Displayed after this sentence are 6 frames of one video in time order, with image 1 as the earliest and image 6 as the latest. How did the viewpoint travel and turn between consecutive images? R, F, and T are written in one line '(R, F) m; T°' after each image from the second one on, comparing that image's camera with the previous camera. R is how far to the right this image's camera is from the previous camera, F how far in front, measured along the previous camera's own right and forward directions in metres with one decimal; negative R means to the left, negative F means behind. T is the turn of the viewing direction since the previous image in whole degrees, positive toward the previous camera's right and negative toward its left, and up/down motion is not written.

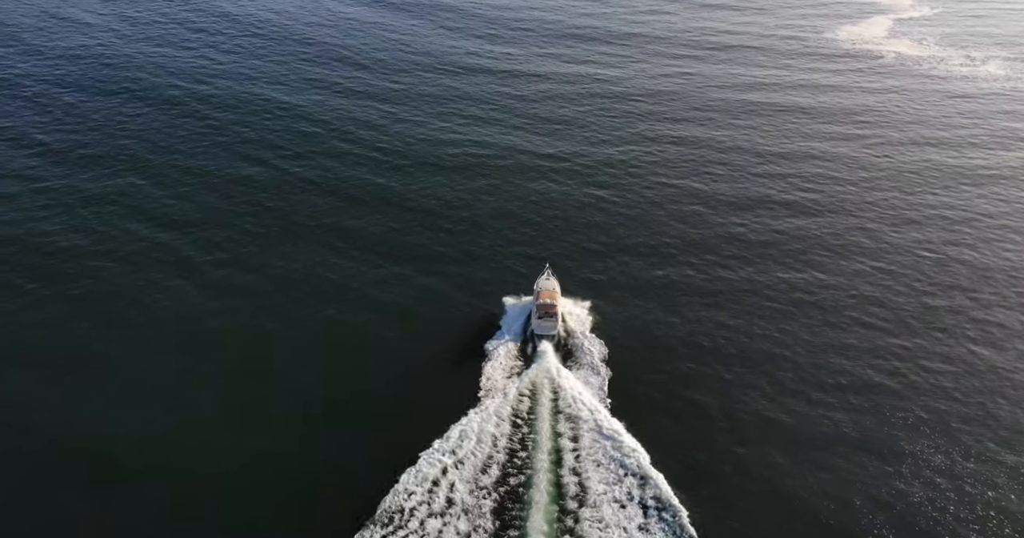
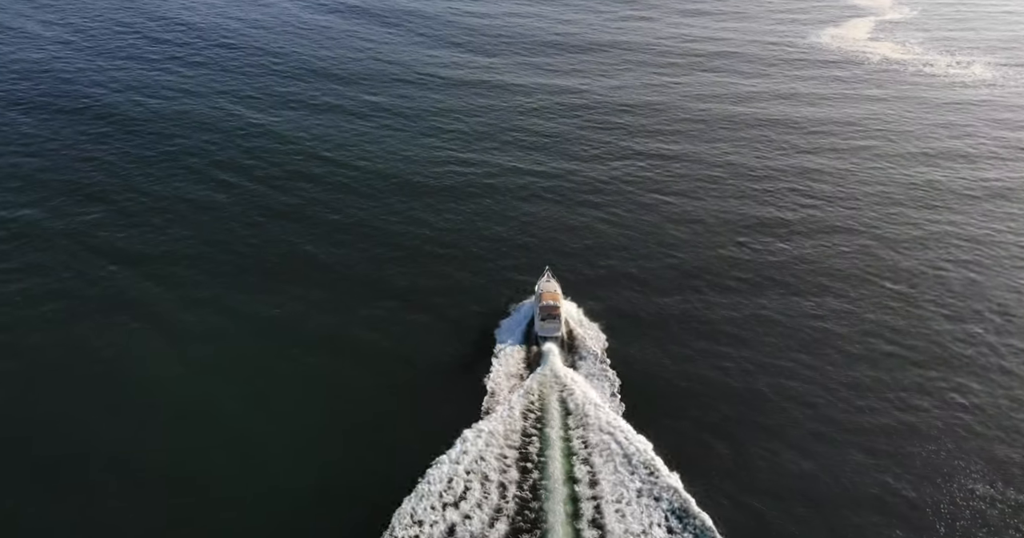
(-2.1, +4.2) m; +2°
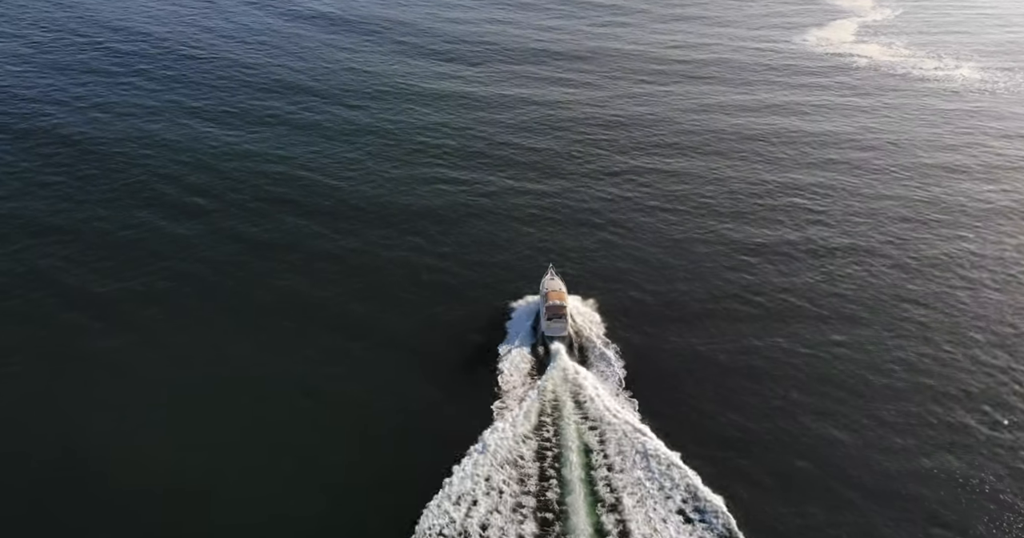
(-2.6, +3.8) m; +2°
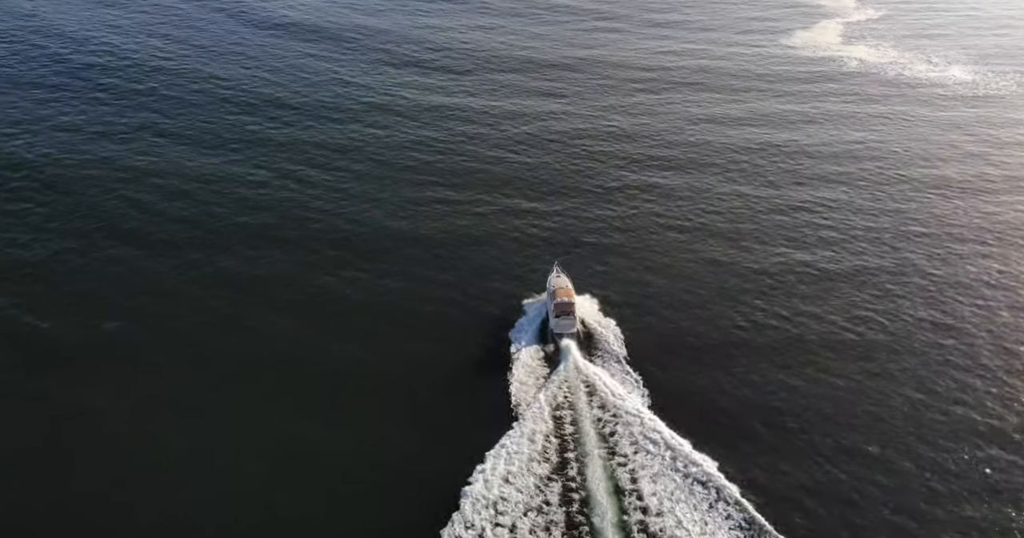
(-3.0, +3.6) m; +2°
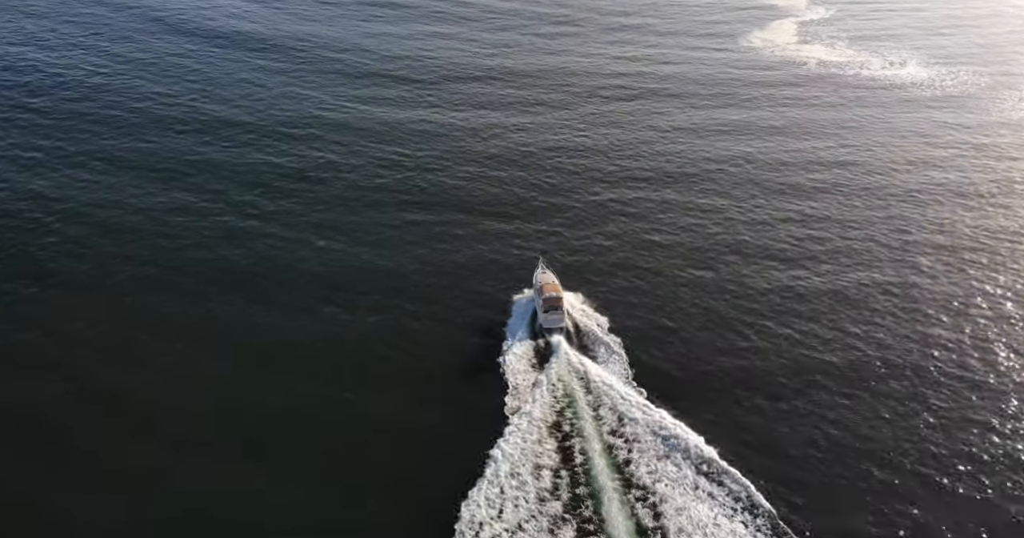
(-4.0, +3.4) m; +4°
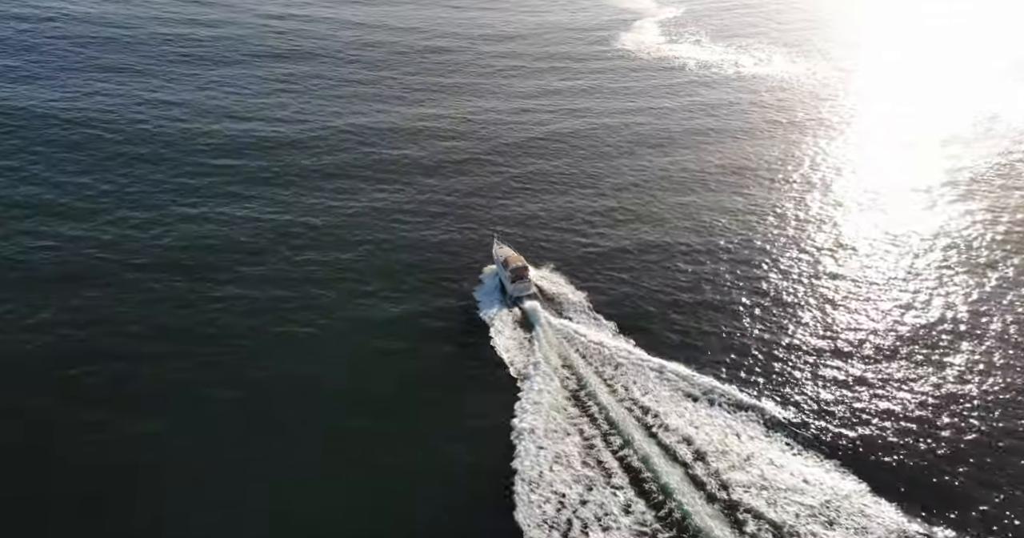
(-20.4, +15.6) m; +18°
